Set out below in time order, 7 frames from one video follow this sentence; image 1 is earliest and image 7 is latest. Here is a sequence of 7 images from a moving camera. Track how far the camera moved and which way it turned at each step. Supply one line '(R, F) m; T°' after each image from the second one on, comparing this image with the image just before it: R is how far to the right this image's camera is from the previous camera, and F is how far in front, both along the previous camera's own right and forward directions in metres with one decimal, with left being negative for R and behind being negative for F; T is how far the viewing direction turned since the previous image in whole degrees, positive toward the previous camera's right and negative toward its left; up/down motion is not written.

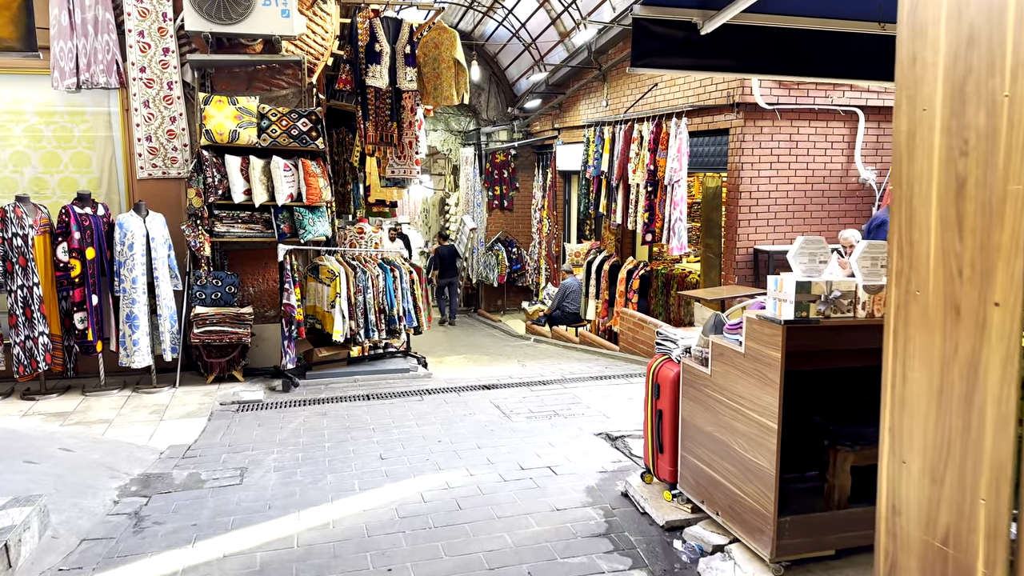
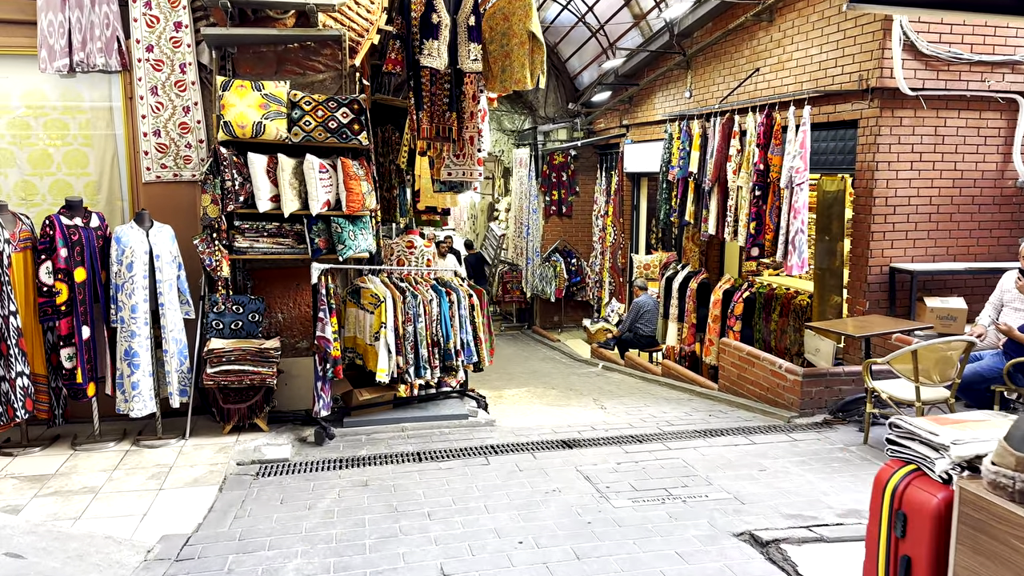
(-0.3, +1.2) m; -3°
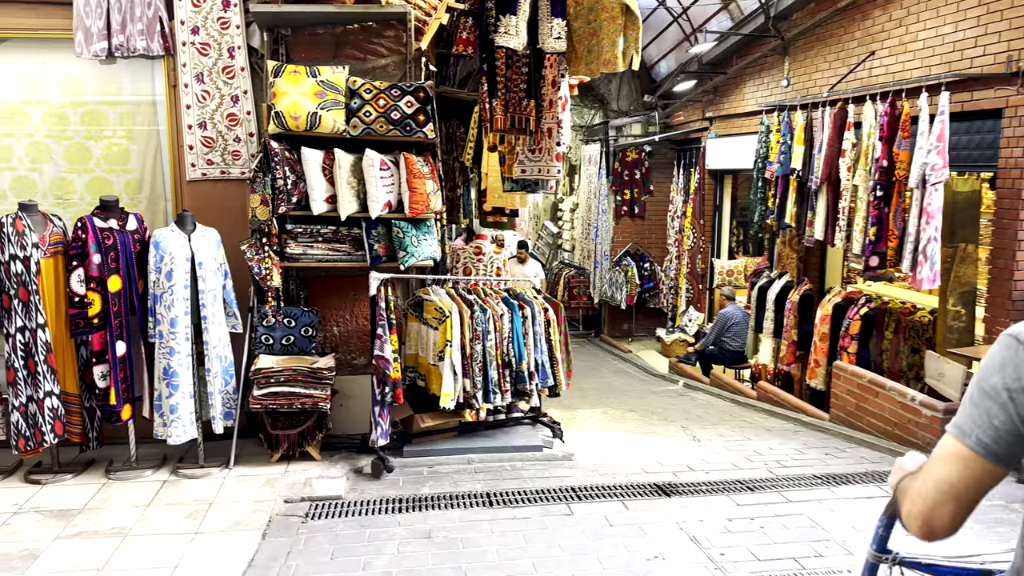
(-0.2, +0.7) m; -4°
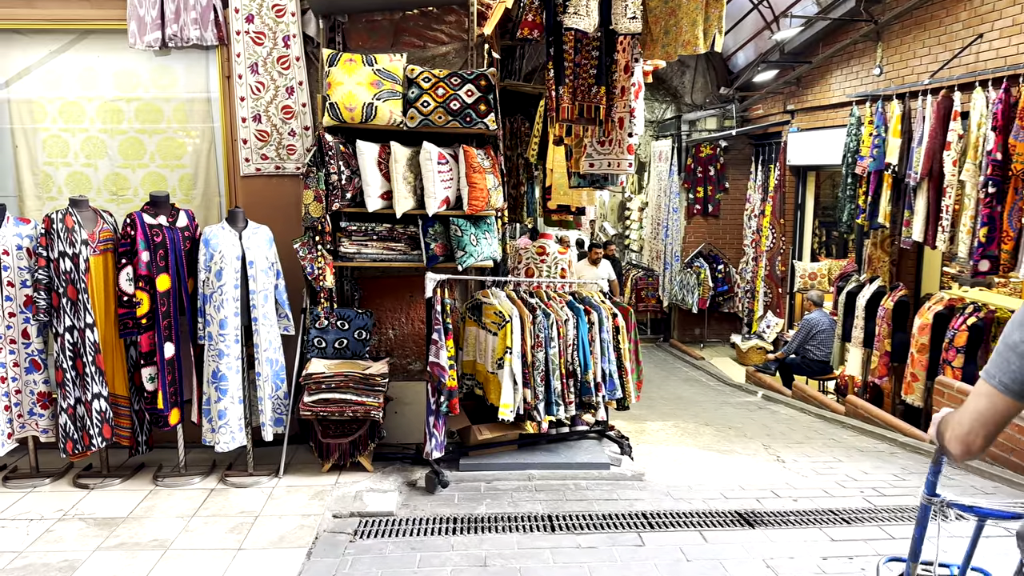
(0.0, +0.3) m; -5°
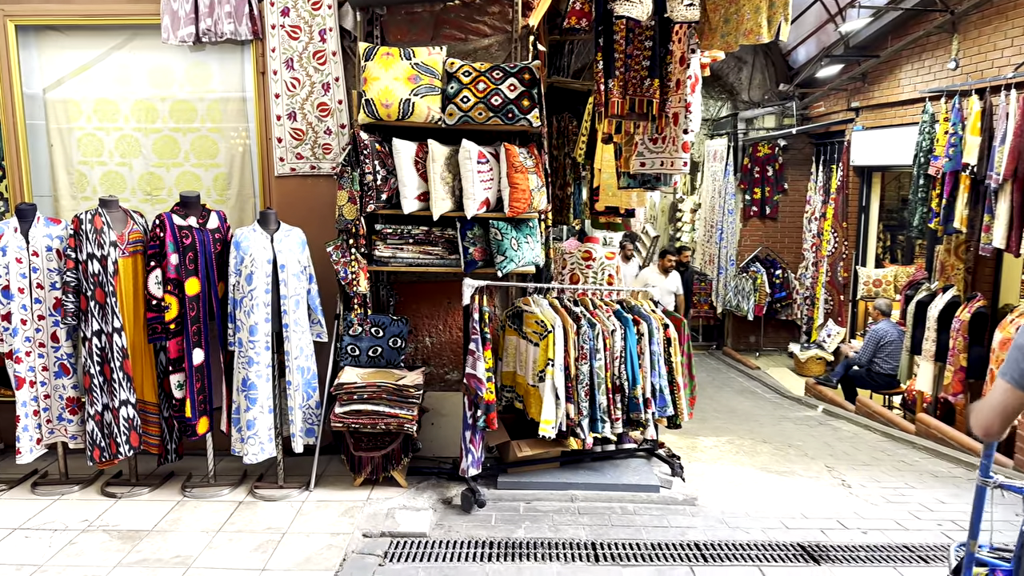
(0.0, +0.3) m; -4°
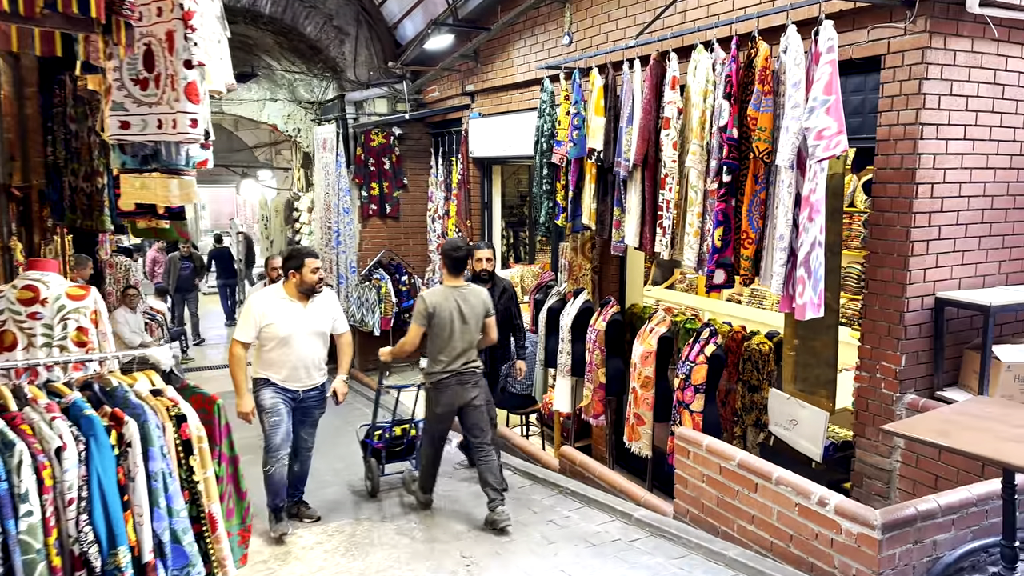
(+0.7, +1.6) m; +27°
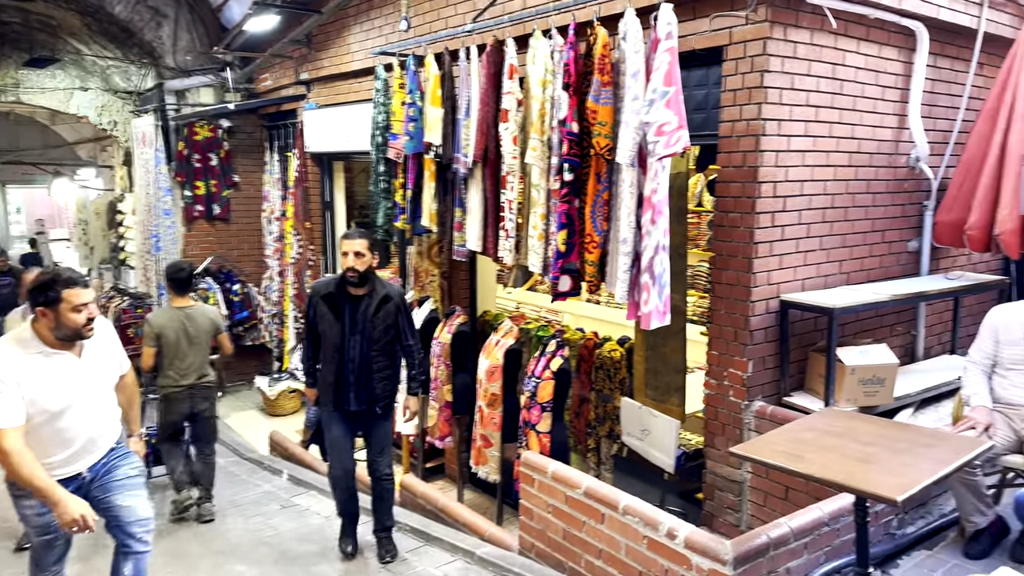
(+0.2, +0.4) m; +10°
